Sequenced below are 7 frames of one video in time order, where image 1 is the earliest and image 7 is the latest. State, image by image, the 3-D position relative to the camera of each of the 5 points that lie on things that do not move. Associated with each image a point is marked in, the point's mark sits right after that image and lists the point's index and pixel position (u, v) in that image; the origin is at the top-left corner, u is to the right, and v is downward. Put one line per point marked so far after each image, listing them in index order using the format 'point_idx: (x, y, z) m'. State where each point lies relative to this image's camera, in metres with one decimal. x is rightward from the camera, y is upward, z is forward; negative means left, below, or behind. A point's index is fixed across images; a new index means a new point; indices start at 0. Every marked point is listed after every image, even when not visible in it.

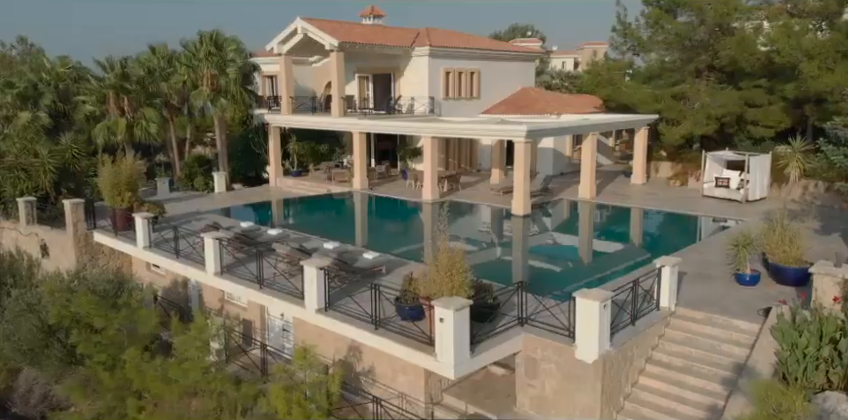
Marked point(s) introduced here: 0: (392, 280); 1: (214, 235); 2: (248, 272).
0: (-0.6, -1.4, +14.1) m
1: (-4.4, -0.5, +14.8) m
2: (-3.7, -1.3, +14.7) m
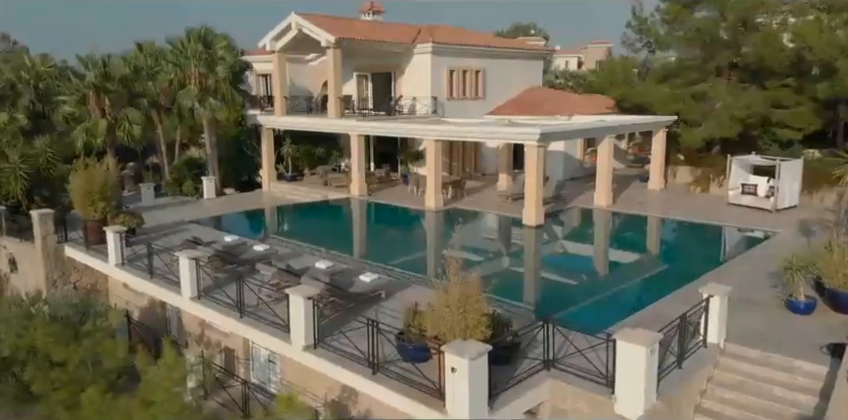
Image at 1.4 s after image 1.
0: (-0.6, -1.7, +12.3) m
1: (-4.3, -0.8, +13.0) m
2: (-3.6, -1.6, +12.9) m
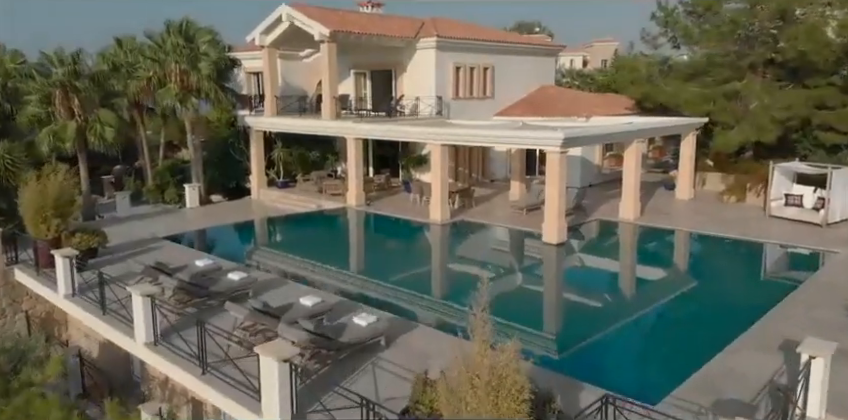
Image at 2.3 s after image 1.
0: (-0.4, -2.1, +9.9) m
1: (-4.2, -1.2, +10.5) m
2: (-3.5, -2.0, +10.4) m
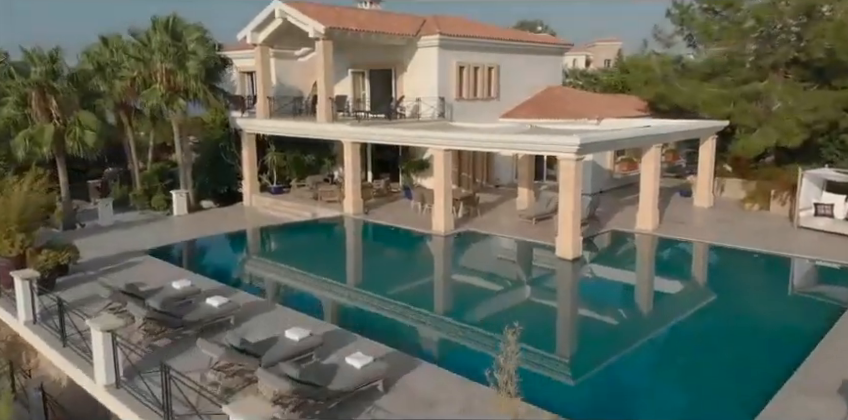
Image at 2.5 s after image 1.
0: (-0.4, -2.4, +8.4) m
1: (-4.2, -1.5, +9.1) m
2: (-3.4, -2.3, +9.0) m
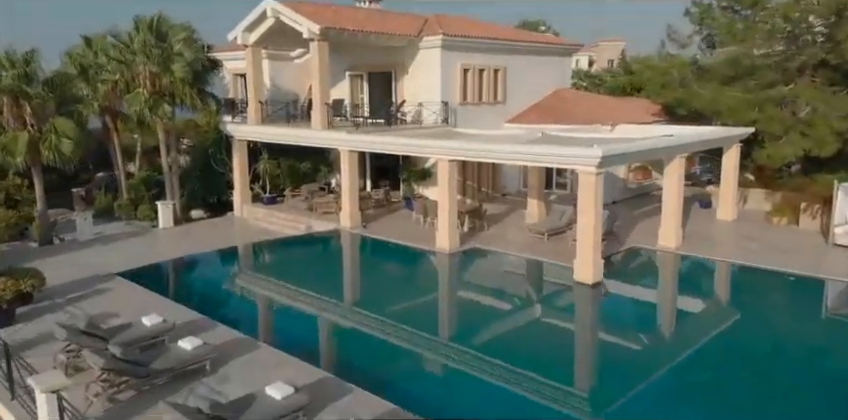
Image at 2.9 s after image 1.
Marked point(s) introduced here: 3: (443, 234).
0: (-0.3, -2.8, +6.9) m
1: (-4.1, -1.9, +7.6) m
2: (-3.4, -2.7, +7.5) m
3: (+0.5, -0.6, +19.5) m
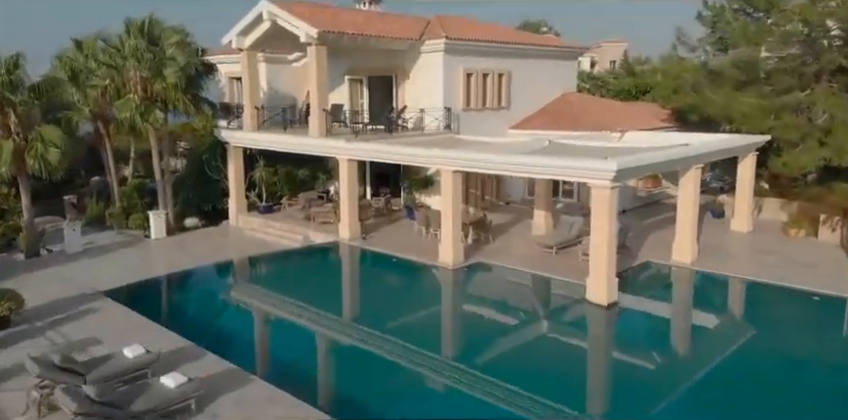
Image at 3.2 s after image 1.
0: (-0.2, -3.1, +6.1) m
1: (-4.0, -2.2, +6.8) m
2: (-3.3, -3.0, +6.7) m
3: (+0.6, -0.9, +18.7) m
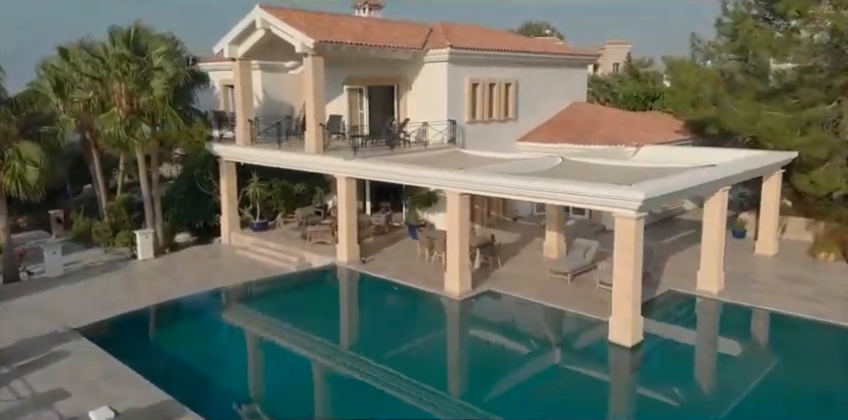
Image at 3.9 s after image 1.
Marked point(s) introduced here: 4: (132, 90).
0: (-0.1, -3.7, +4.9) m
1: (-3.9, -2.8, +5.5) m
2: (-3.2, -3.6, +5.4) m
3: (+0.7, -1.5, +17.5) m
4: (-8.1, +3.4, +19.5) m
